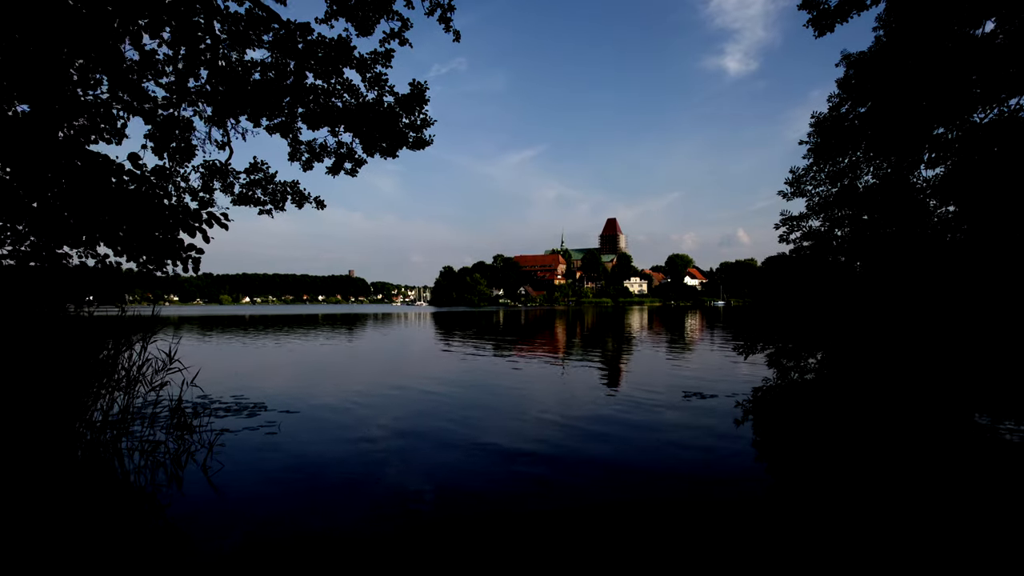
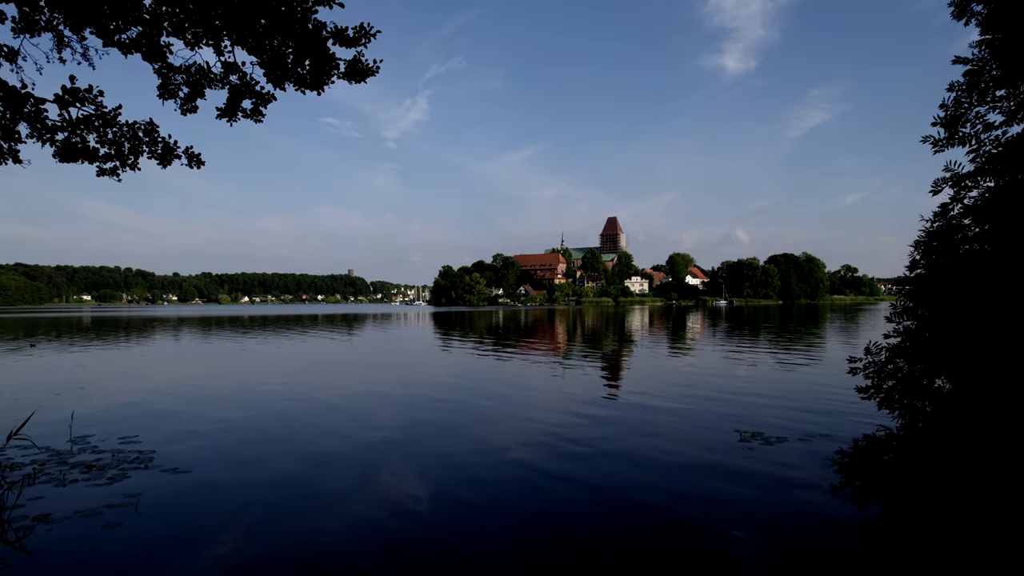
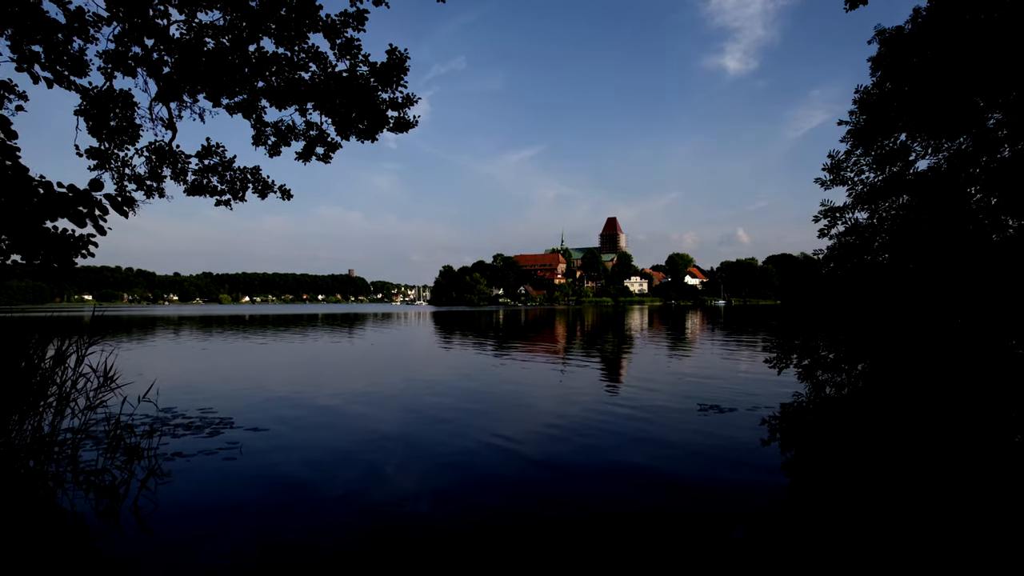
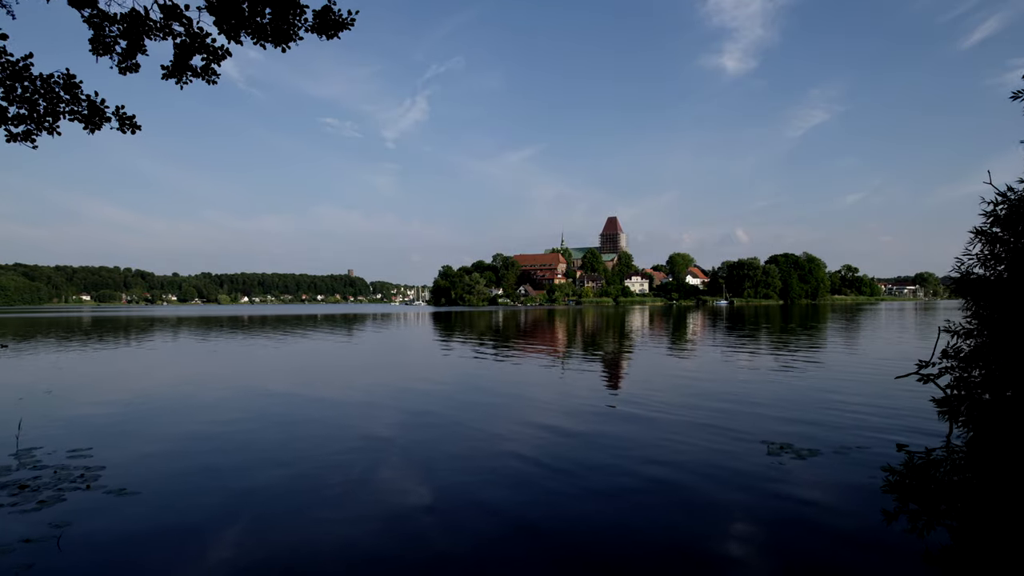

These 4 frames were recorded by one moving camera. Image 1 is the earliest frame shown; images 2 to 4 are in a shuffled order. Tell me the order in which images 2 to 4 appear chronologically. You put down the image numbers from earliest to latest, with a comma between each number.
3, 2, 4
